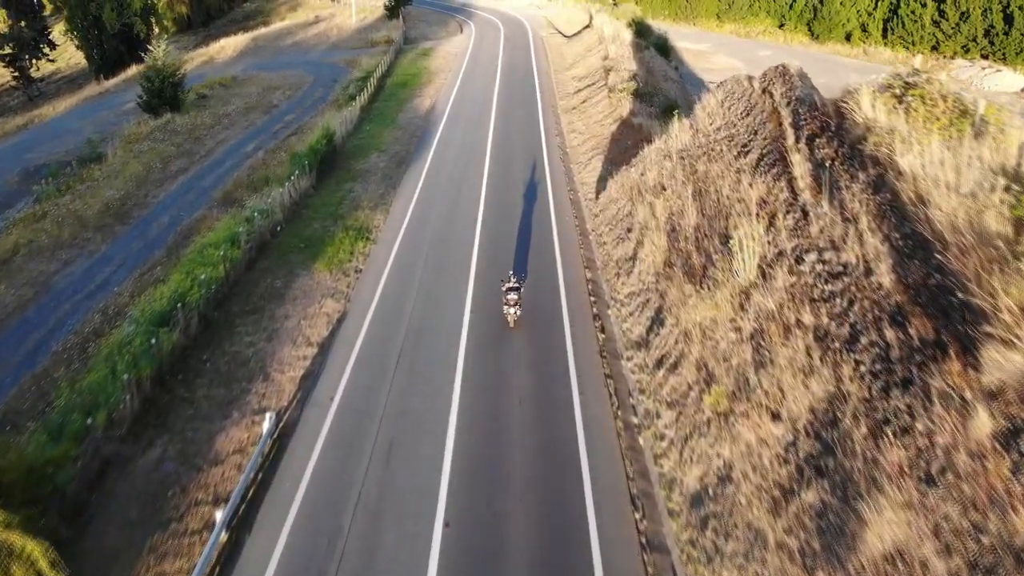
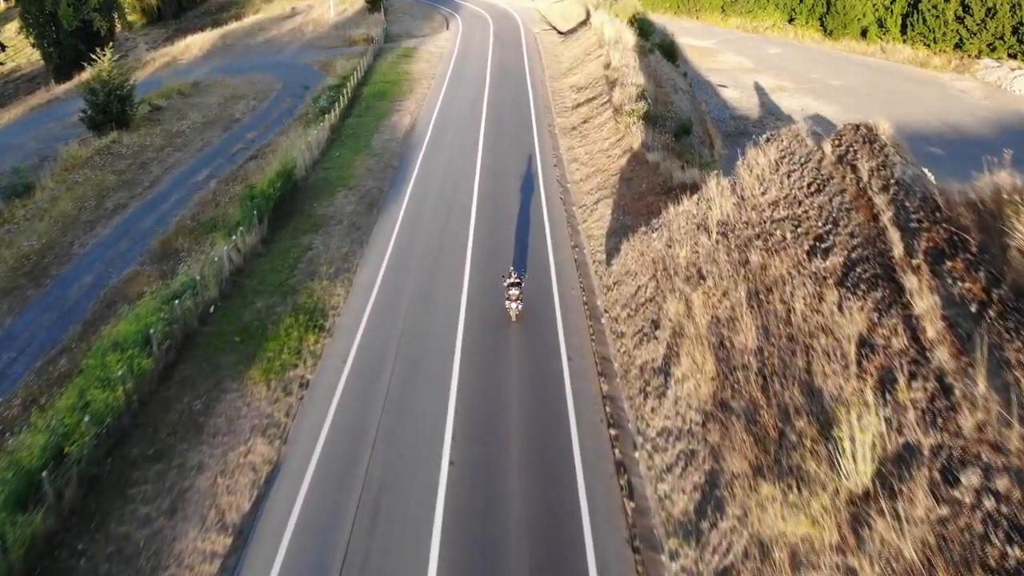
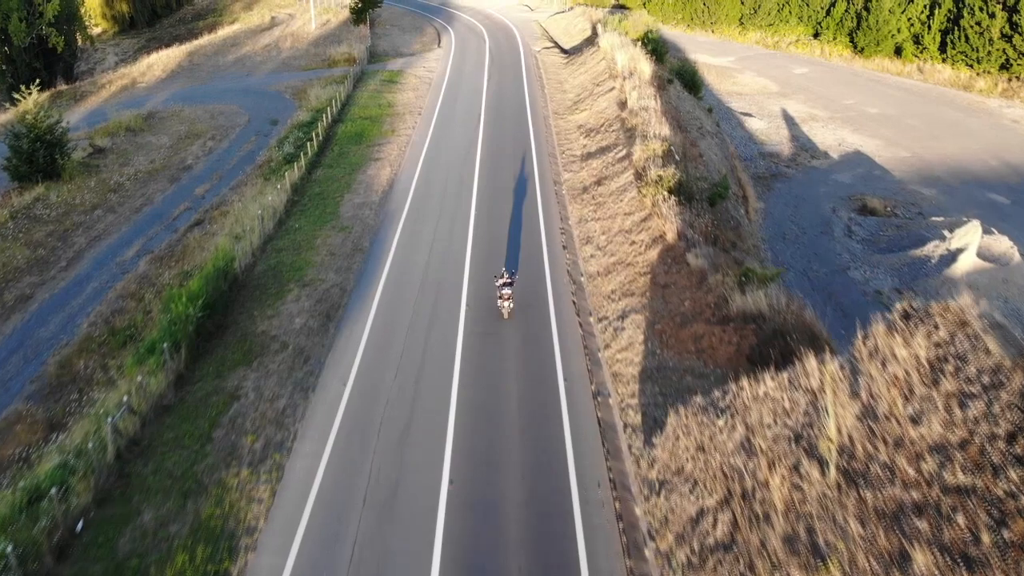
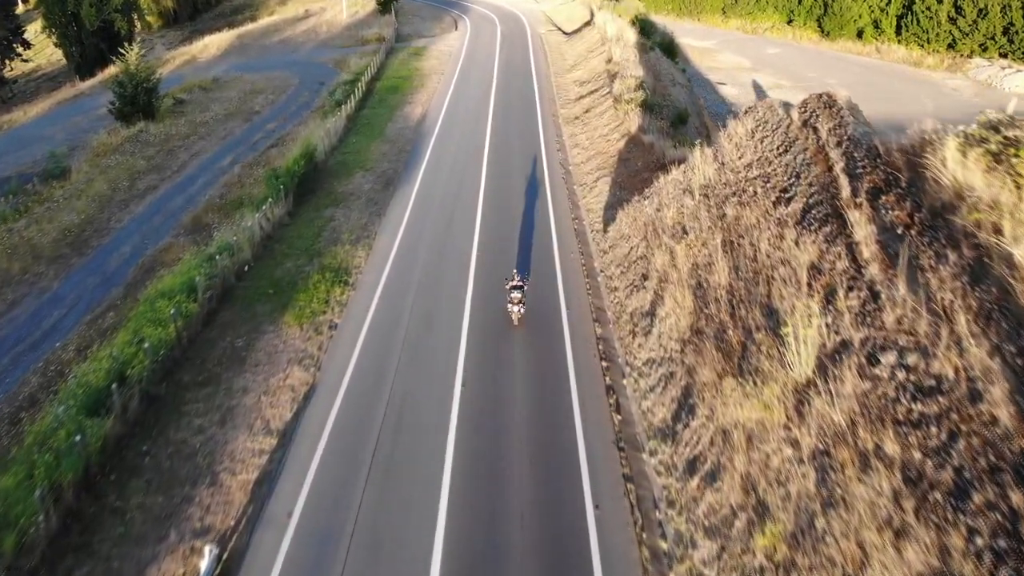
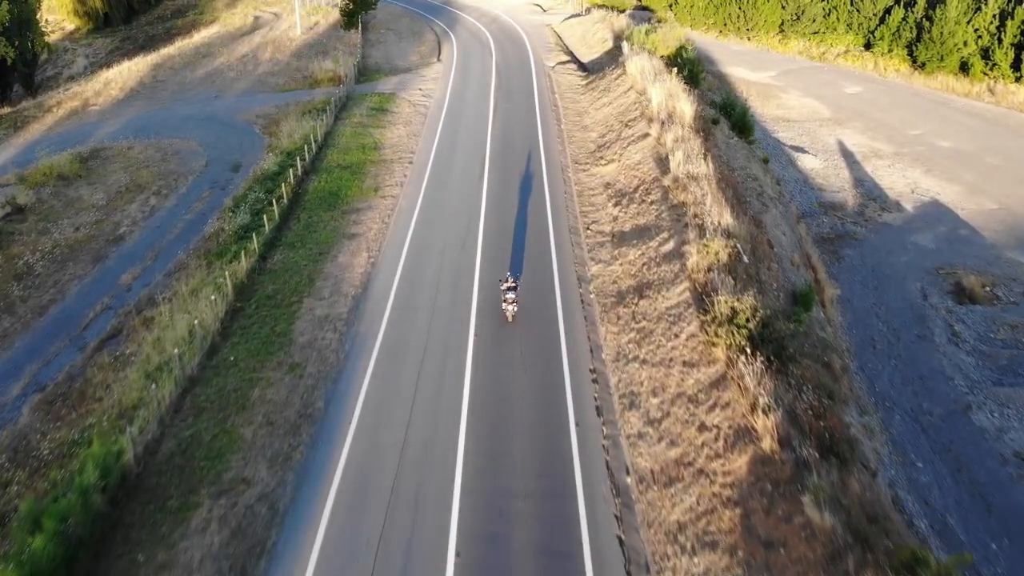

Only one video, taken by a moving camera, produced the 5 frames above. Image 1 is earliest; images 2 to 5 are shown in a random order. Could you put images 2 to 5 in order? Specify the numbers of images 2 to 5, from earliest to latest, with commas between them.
4, 2, 3, 5
